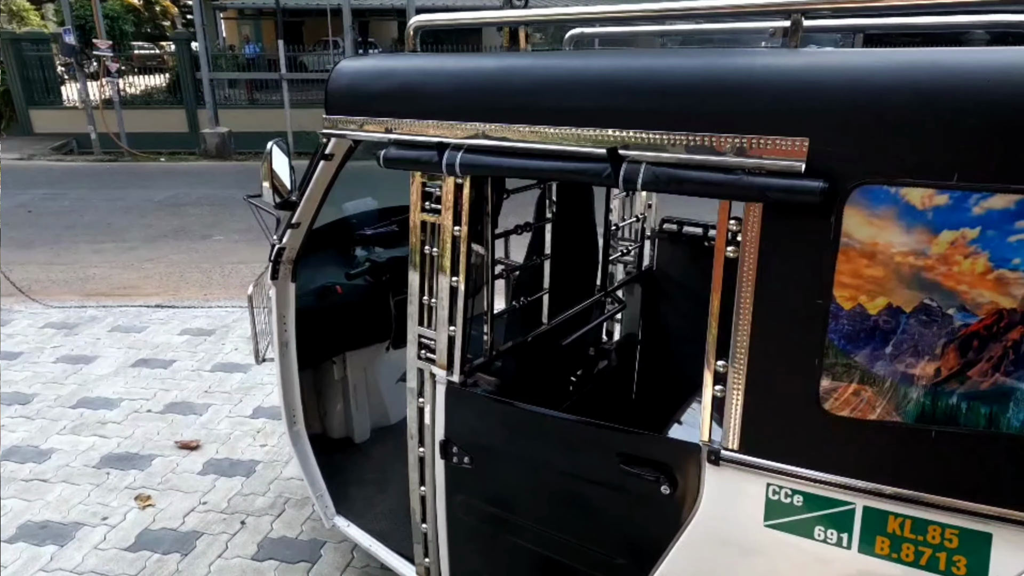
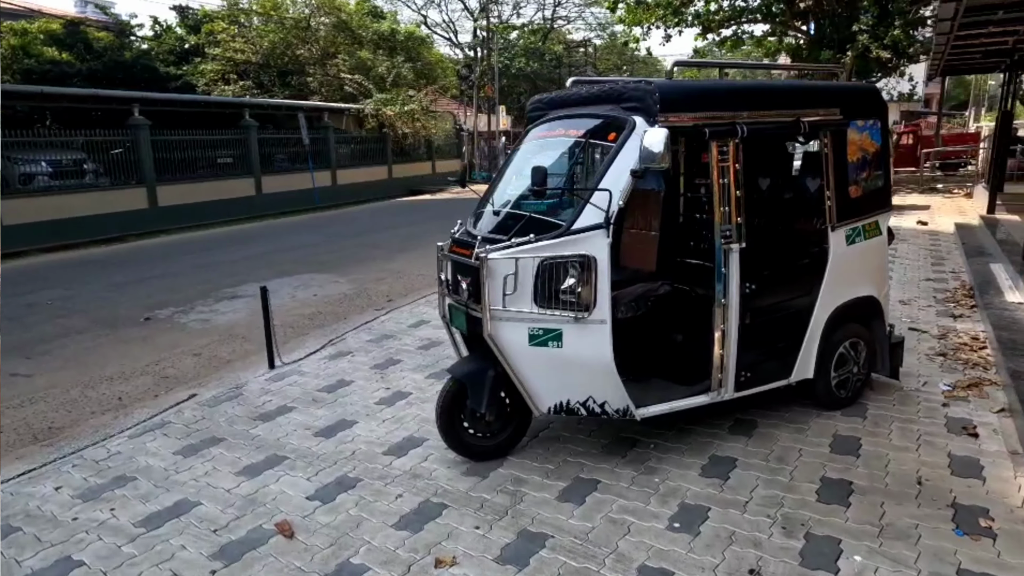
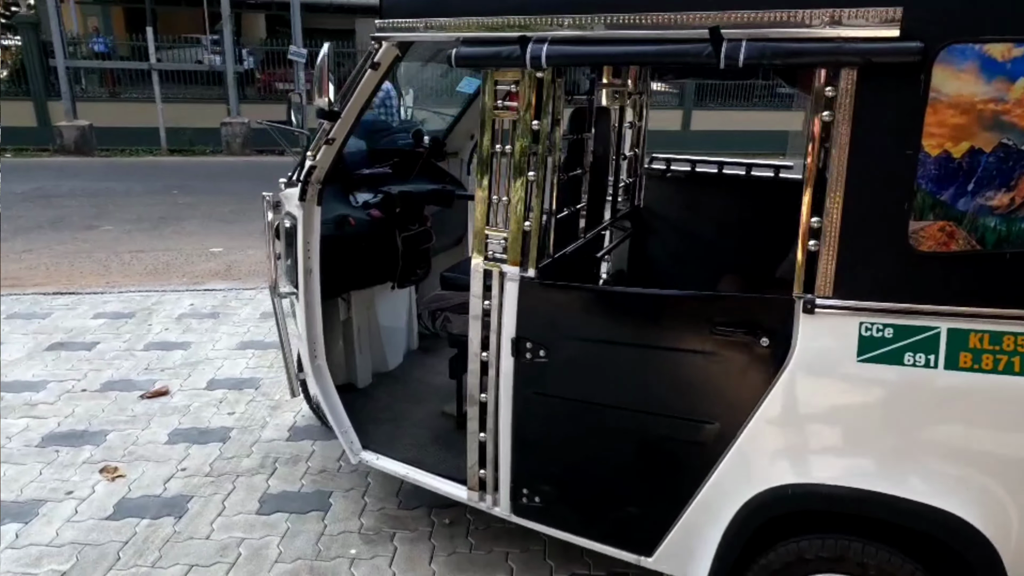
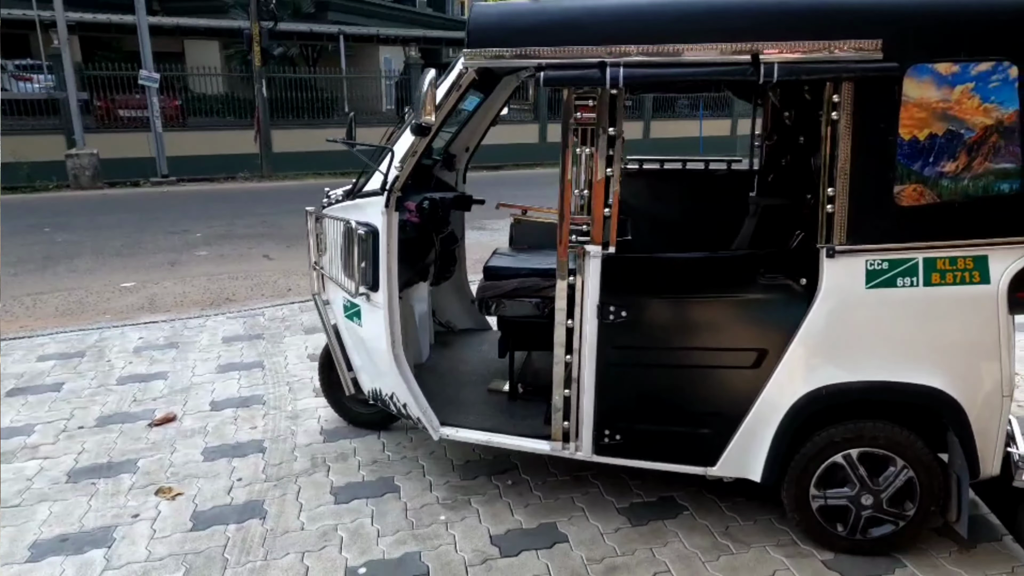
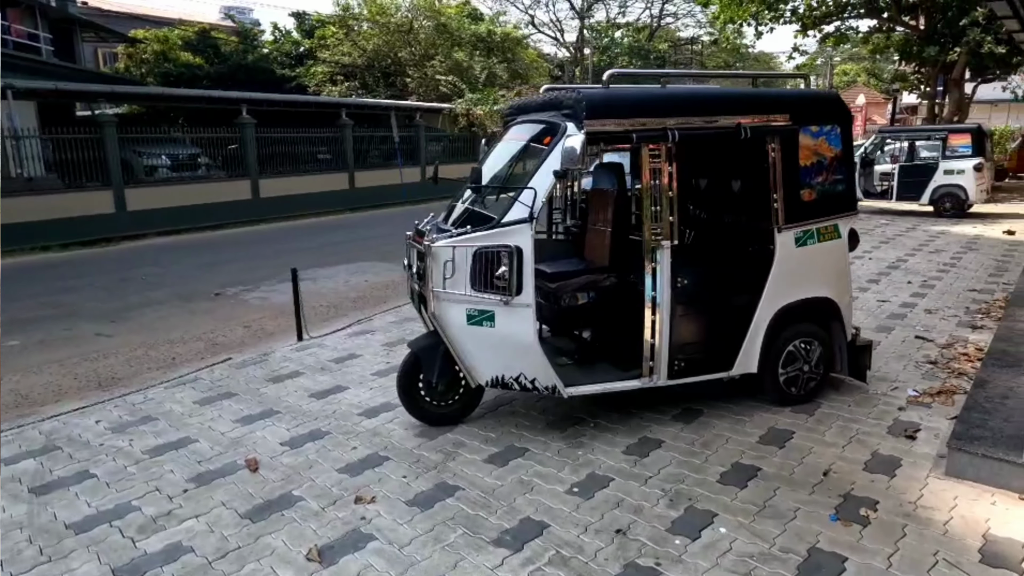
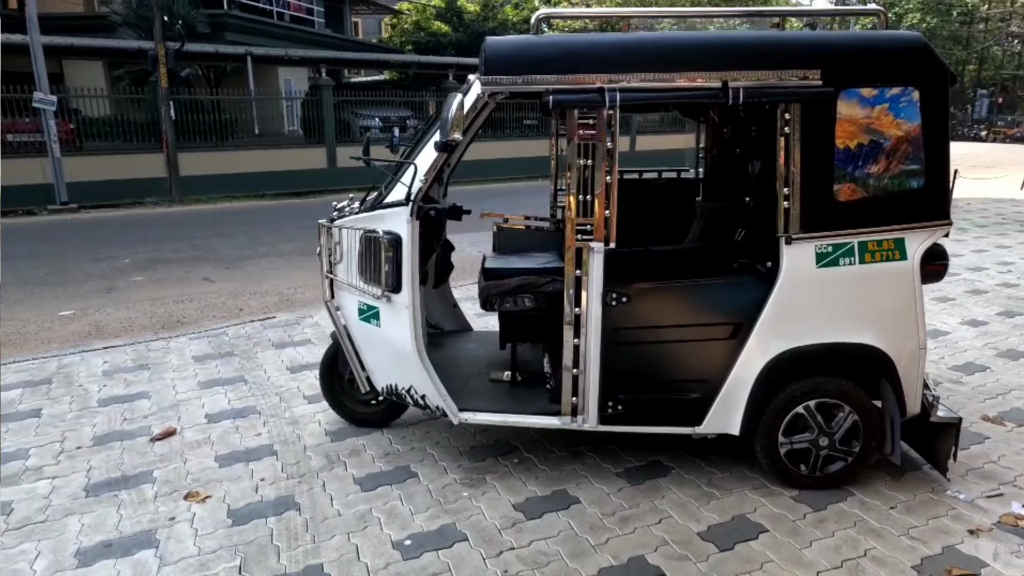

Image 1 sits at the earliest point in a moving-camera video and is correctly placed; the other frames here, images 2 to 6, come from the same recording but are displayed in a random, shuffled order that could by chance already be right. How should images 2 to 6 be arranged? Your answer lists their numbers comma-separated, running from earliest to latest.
3, 4, 6, 5, 2
